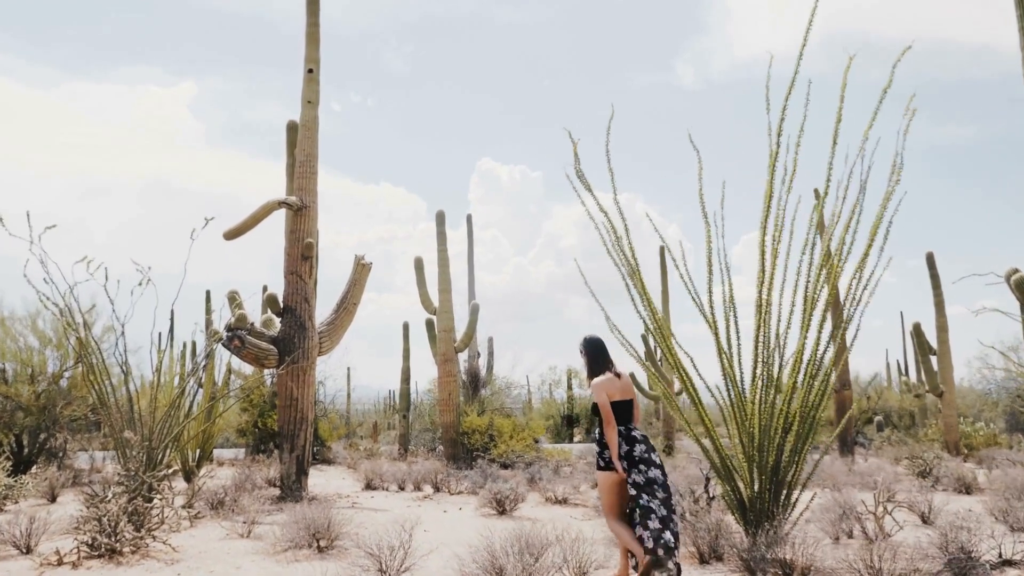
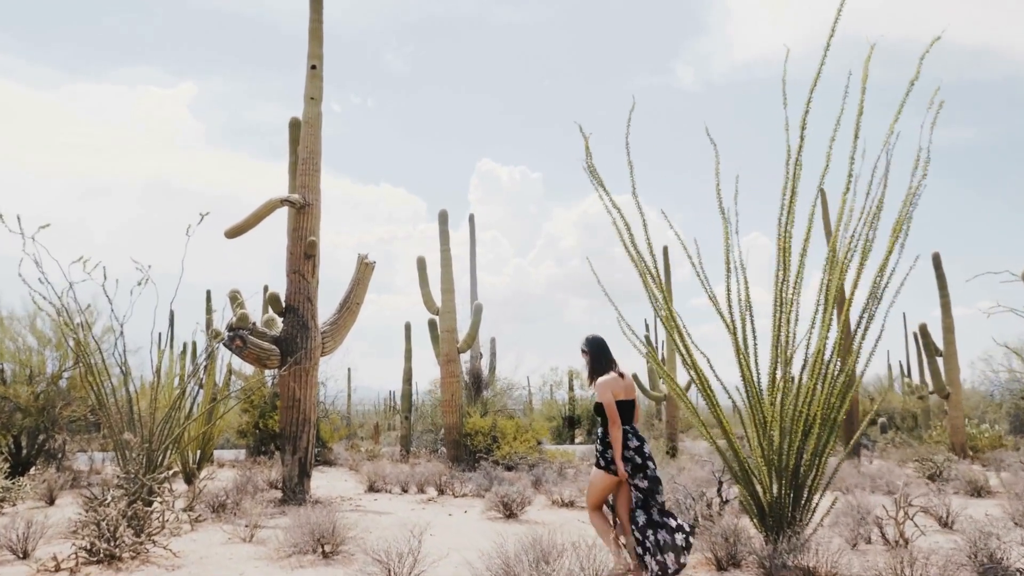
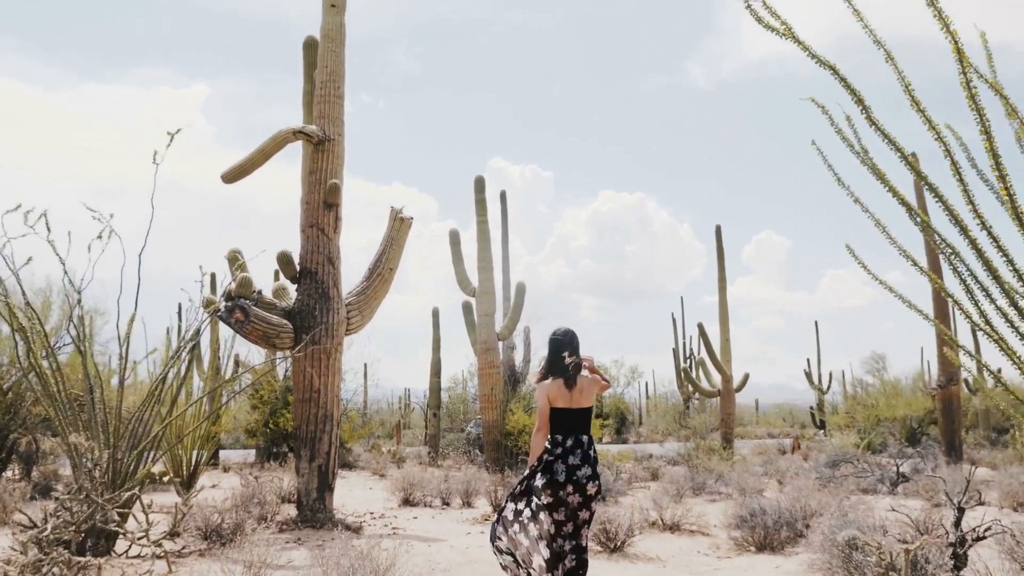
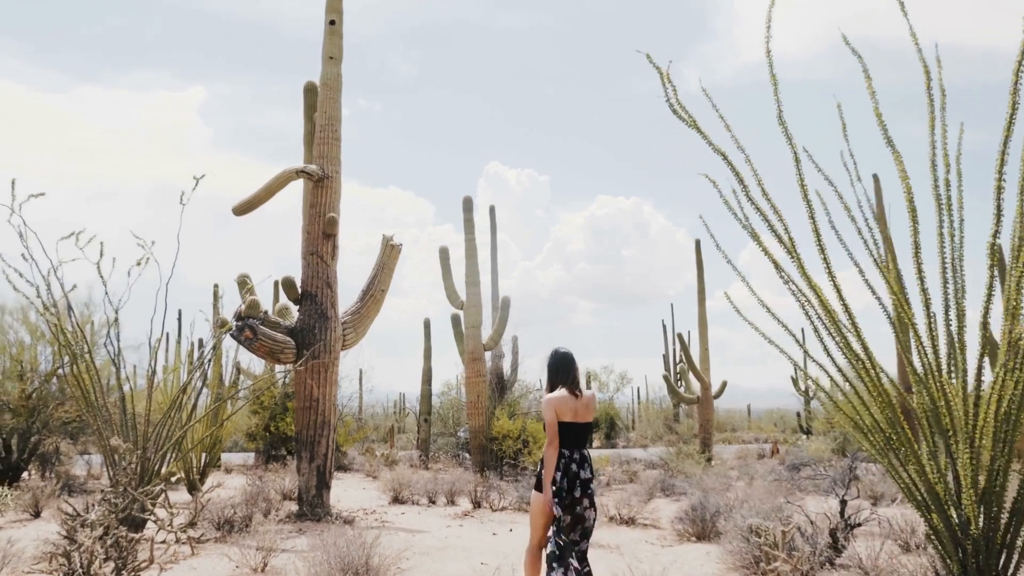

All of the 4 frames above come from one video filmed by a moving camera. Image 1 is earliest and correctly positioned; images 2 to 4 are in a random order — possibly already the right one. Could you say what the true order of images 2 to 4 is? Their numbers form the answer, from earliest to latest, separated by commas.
2, 4, 3
